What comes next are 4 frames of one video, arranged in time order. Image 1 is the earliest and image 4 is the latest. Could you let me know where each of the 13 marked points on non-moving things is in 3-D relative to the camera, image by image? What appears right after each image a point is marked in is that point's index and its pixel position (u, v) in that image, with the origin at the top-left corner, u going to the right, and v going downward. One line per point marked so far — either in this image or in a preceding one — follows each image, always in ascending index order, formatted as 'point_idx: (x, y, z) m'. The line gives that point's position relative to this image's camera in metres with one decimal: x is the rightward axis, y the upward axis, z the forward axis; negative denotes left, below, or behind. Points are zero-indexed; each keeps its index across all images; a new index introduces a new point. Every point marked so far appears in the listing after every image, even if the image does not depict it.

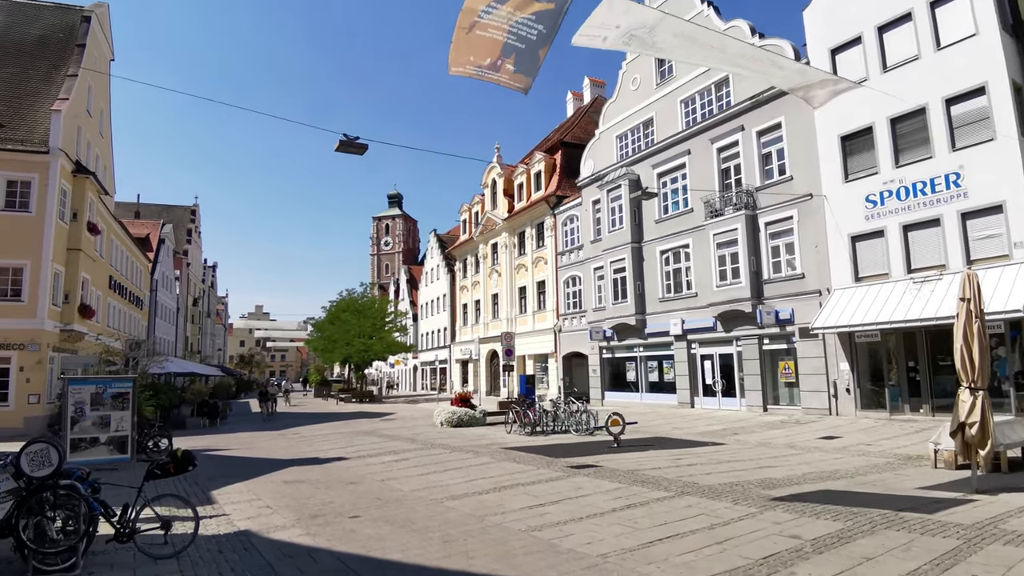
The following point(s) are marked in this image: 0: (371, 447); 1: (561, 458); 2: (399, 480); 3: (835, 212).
0: (-3.4, -3.8, +15.2) m
1: (+0.9, -3.1, +11.7) m
2: (-1.8, -3.1, +10.2) m
3: (+9.8, +2.3, +19.3) m
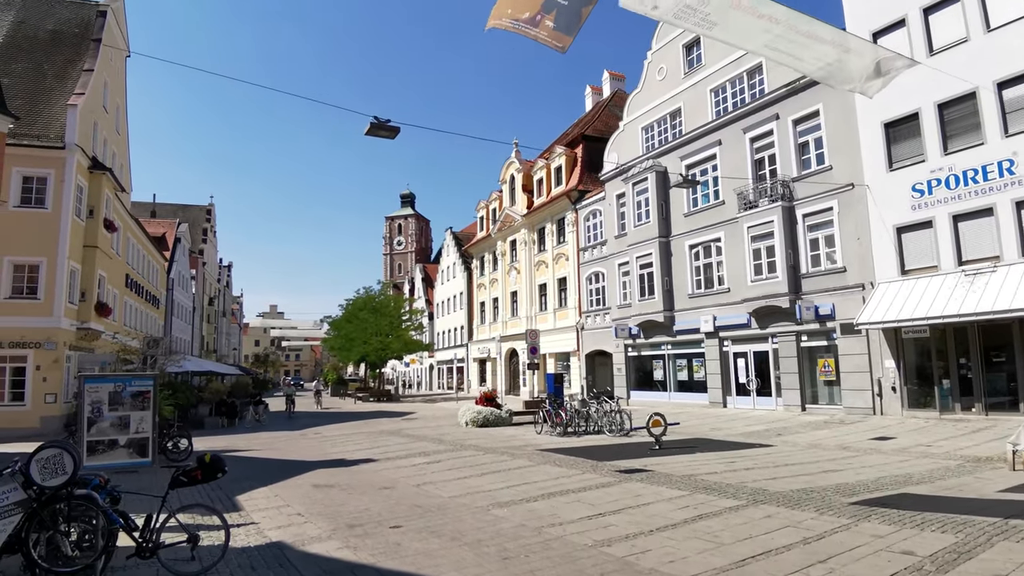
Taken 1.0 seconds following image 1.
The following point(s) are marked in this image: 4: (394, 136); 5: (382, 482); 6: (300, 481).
0: (-2.6, -3.7, +14.6) m
1: (+1.6, -3.0, +10.9) m
2: (-1.1, -2.9, +9.5) m
3: (+10.6, +2.5, +18.4) m
4: (-2.0, +2.5, +10.7) m
5: (-2.0, -3.0, +10.0) m
6: (-3.5, -3.2, +10.4) m
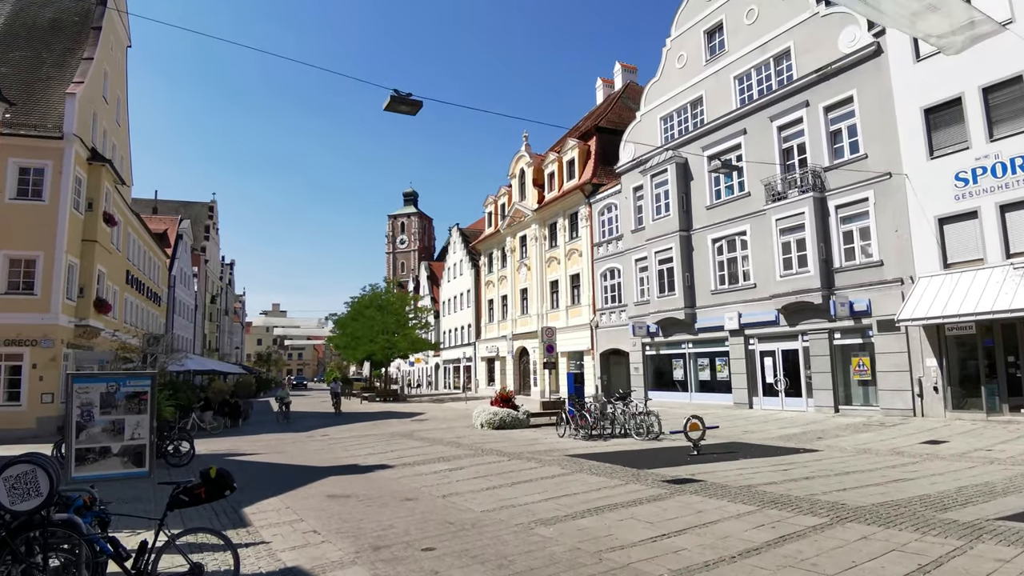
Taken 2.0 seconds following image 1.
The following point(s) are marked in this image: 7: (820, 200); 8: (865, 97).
0: (-2.1, -3.5, +13.6) m
1: (+2.1, -2.8, +10.0) m
2: (-0.6, -2.8, +8.5) m
3: (+11.1, +2.6, +17.5) m
4: (-1.5, +2.7, +9.7) m
5: (-1.5, -2.9, +9.1) m
6: (-3.0, -3.0, +9.4) m
7: (+9.5, +2.7, +19.7) m
8: (+10.4, +5.6, +18.8) m
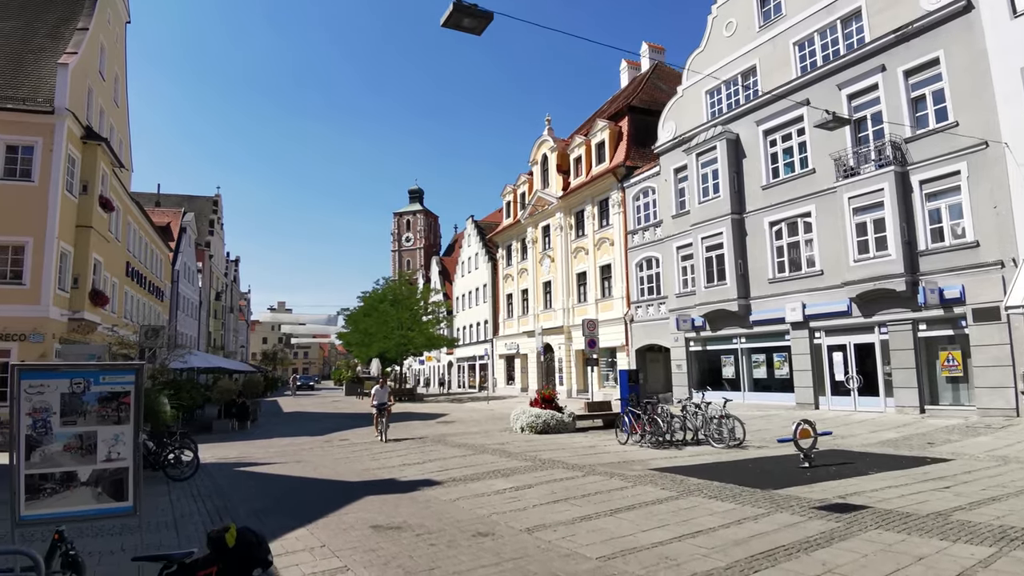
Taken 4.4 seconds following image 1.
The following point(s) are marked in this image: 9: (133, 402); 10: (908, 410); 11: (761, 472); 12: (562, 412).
0: (-1.0, -3.2, +11.5) m
1: (+3.2, -2.5, +7.8) m
2: (+0.5, -2.4, +6.4) m
3: (+12.2, +3.0, +15.3) m
4: (-0.4, +3.0, +7.6) m
5: (-0.4, -2.5, +6.9) m
6: (-1.8, -2.7, +7.3) m
7: (+10.7, +3.1, +17.5) m
8: (+11.6, +6.0, +16.6) m
9: (-3.7, -1.1, +6.3) m
10: (+10.6, -3.3, +17.1) m
11: (+3.7, -2.8, +9.7) m
12: (+1.3, -3.2, +16.7) m
